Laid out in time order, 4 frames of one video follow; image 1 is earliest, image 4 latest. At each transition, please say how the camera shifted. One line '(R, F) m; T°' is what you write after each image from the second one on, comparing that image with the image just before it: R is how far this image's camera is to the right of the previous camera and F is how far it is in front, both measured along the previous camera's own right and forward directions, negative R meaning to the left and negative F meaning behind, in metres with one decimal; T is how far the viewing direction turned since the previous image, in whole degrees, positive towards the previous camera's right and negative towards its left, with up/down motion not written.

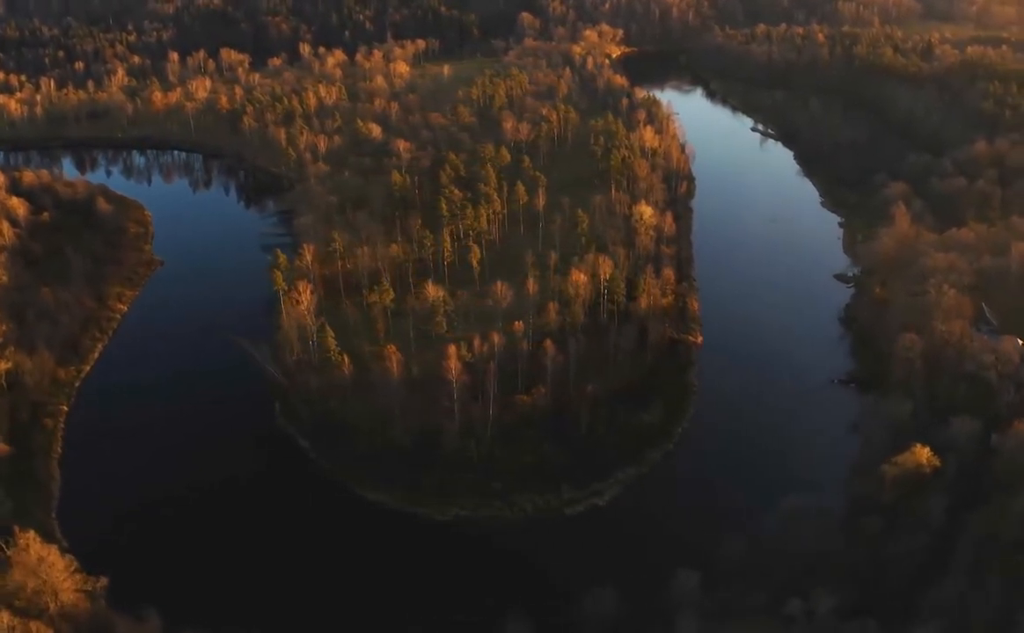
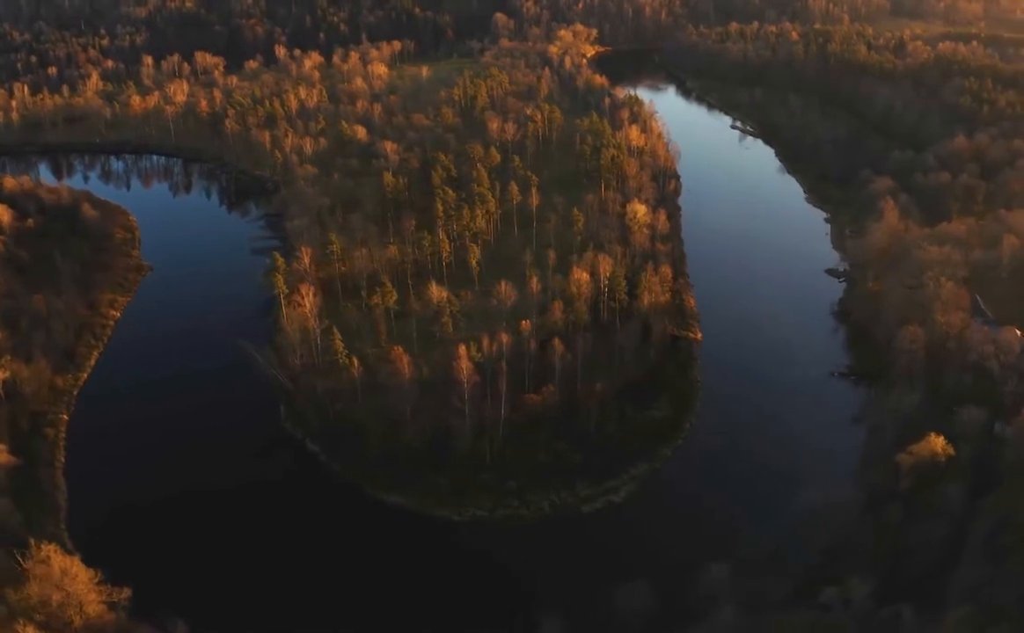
(-0.8, 0.0) m; +1°
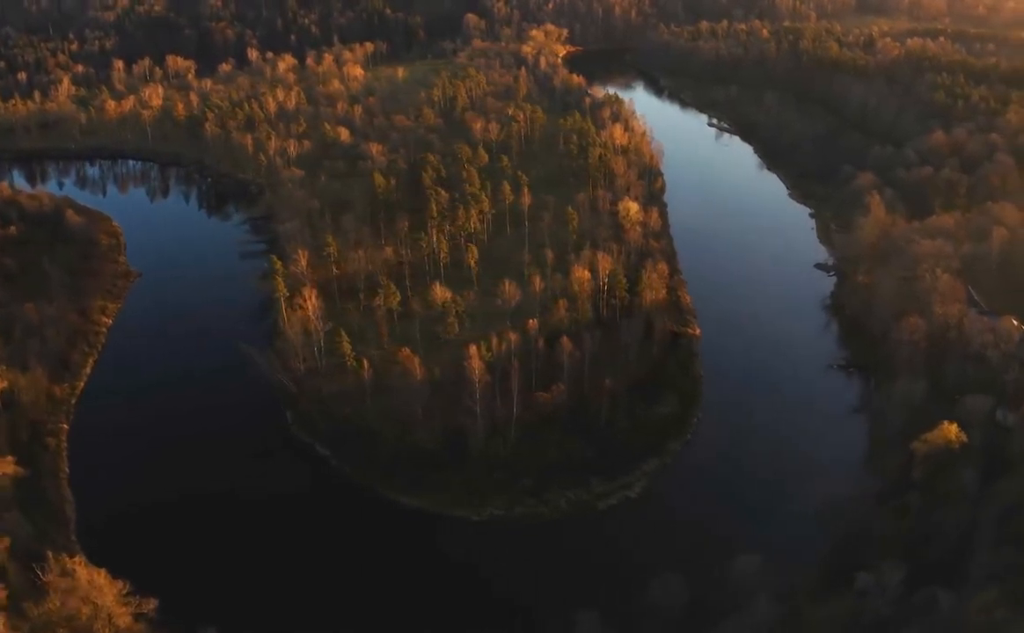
(-0.9, 0.0) m; +2°
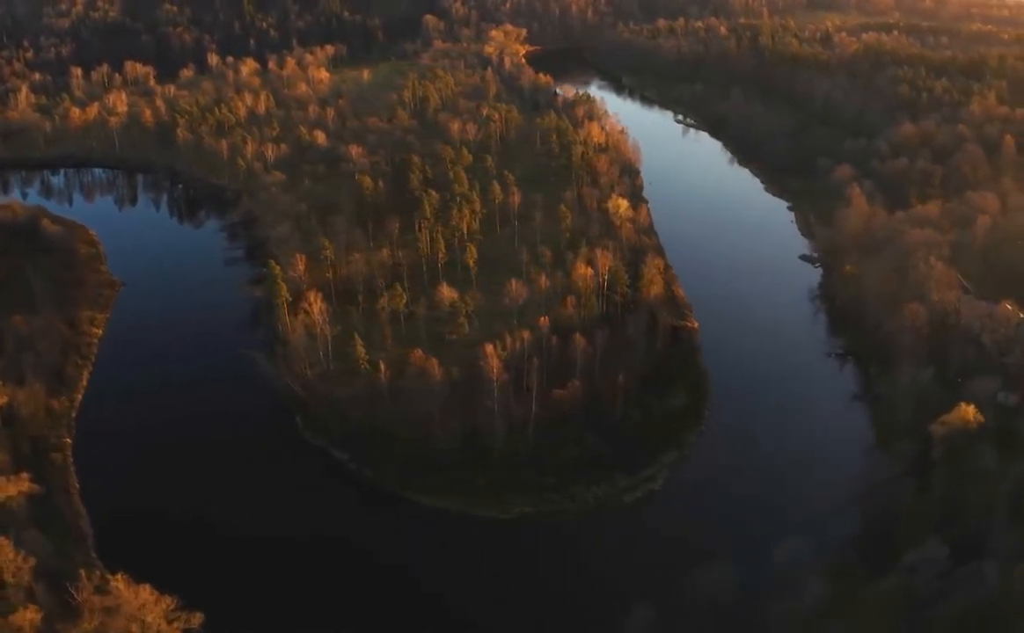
(-1.2, 0.0) m; +2°
